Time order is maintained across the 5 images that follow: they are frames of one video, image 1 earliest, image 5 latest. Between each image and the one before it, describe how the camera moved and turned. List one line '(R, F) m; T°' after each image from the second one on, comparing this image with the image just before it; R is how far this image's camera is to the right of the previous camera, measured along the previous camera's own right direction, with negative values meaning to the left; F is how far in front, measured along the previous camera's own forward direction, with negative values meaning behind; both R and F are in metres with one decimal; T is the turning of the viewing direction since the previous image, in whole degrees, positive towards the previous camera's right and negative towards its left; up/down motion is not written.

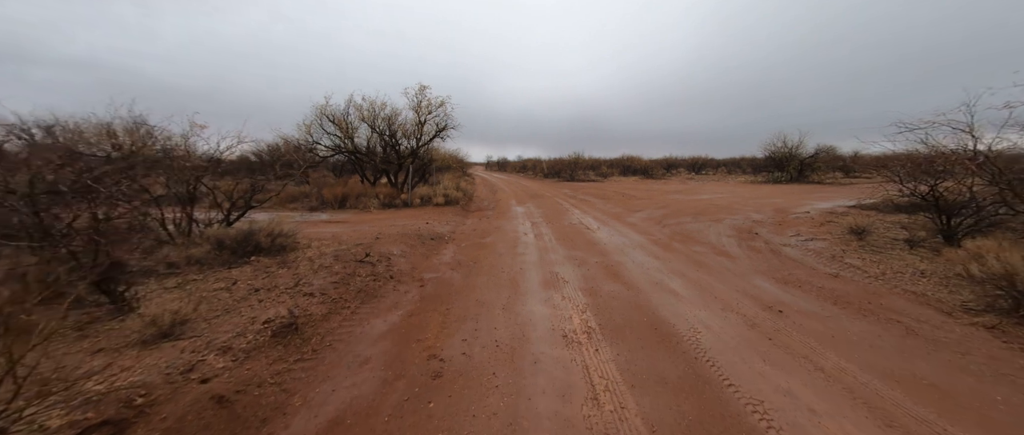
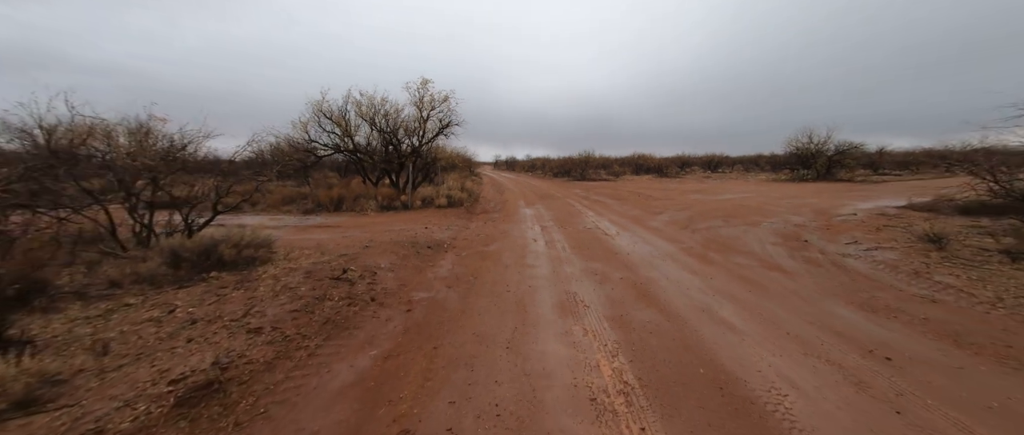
(0.0, +1.2) m; -1°
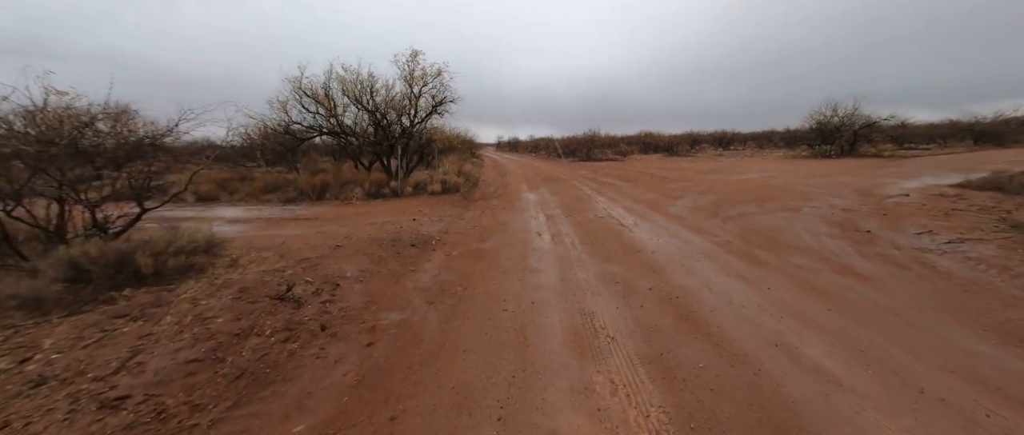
(+0.1, +1.4) m; -1°
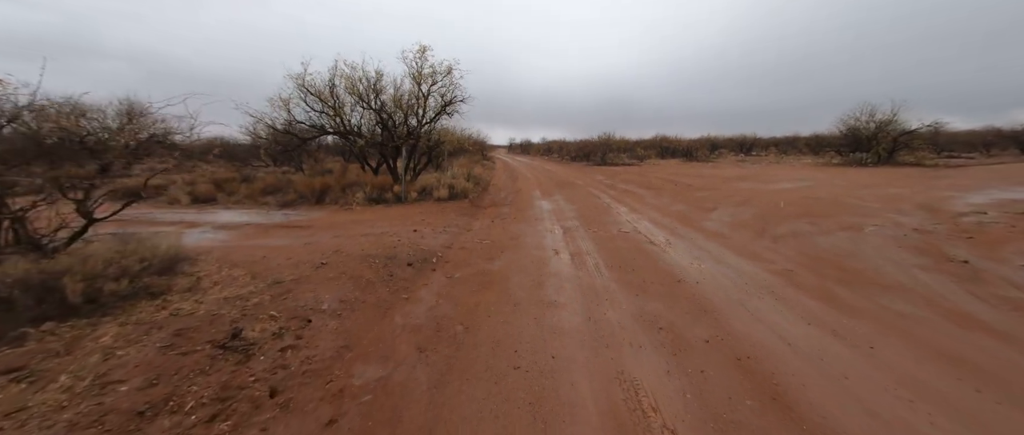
(-0.1, +1.1) m; -2°
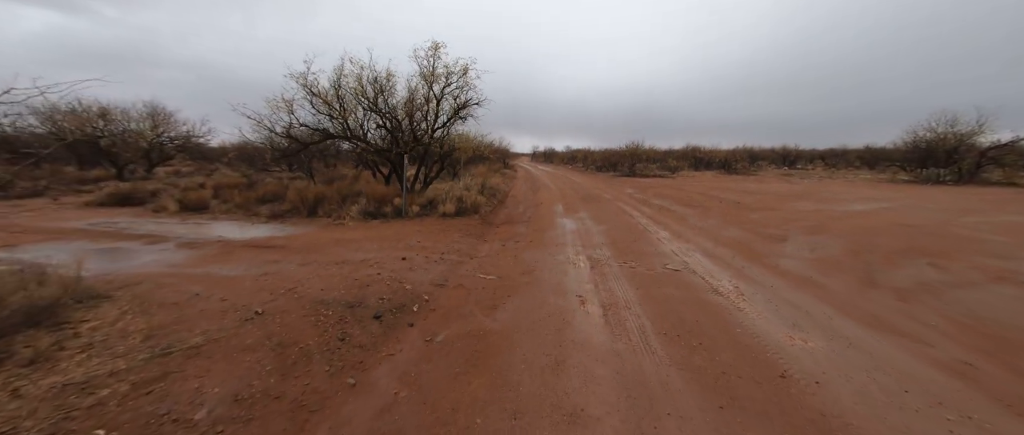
(+0.2, +1.9) m; -4°
